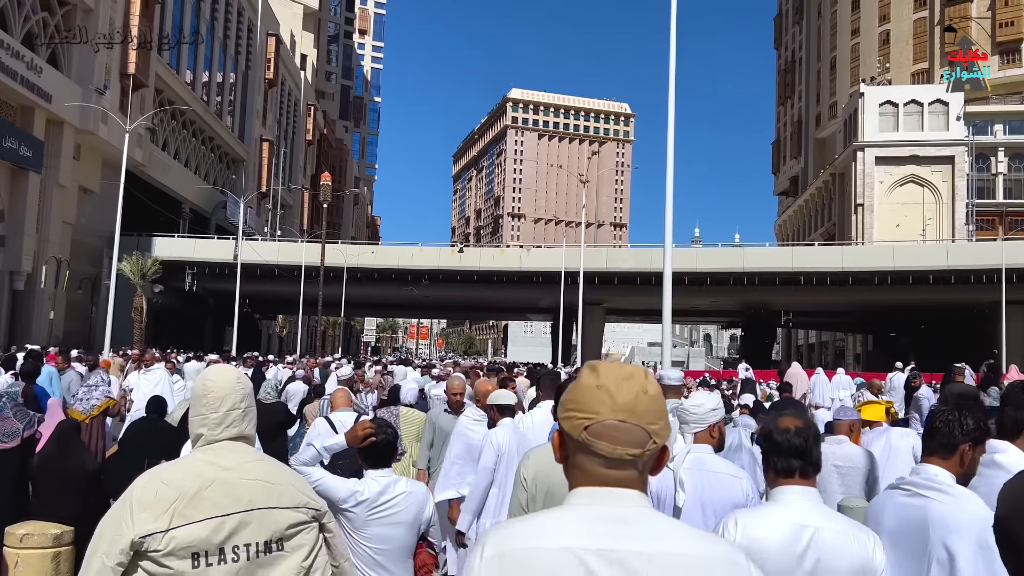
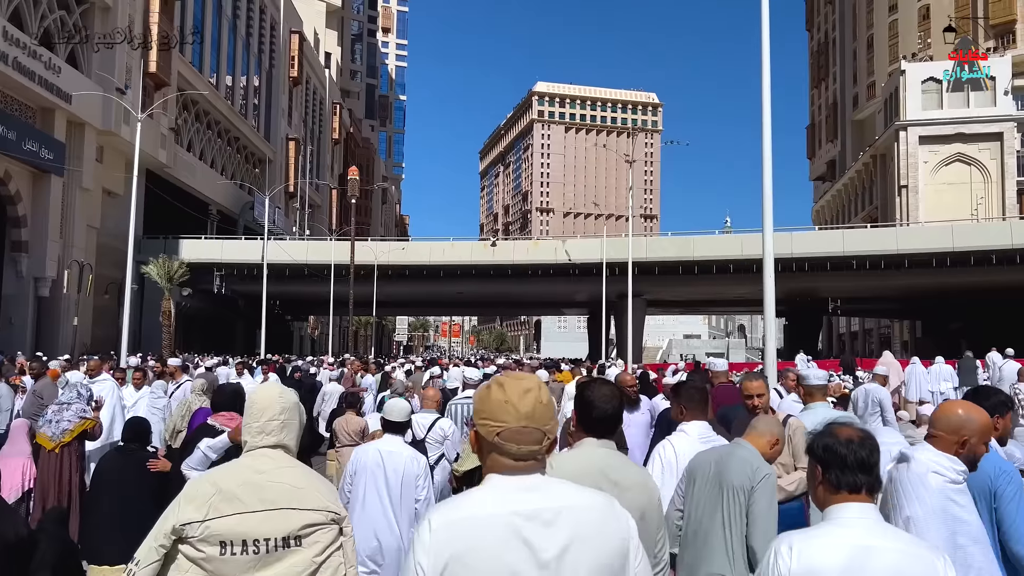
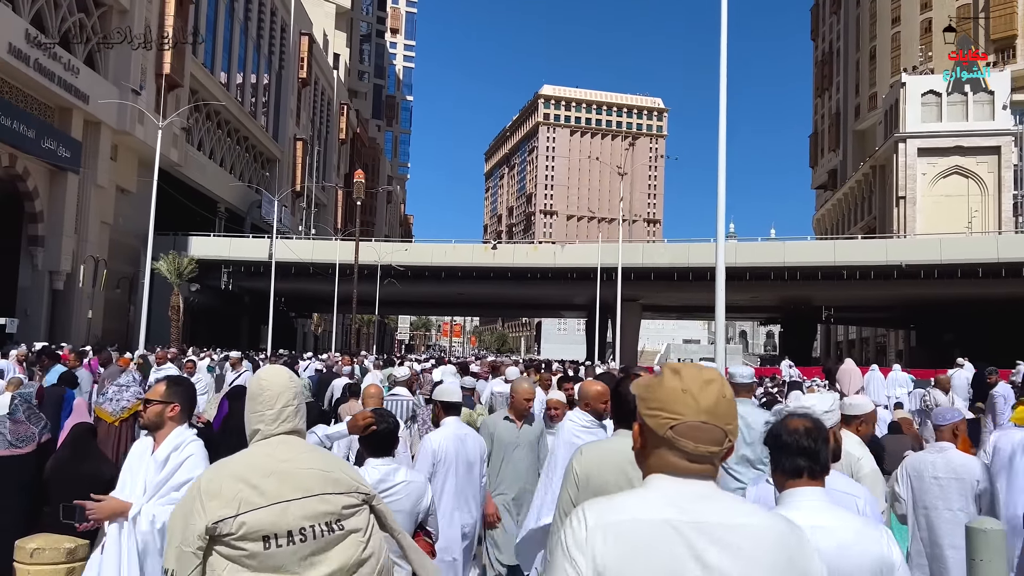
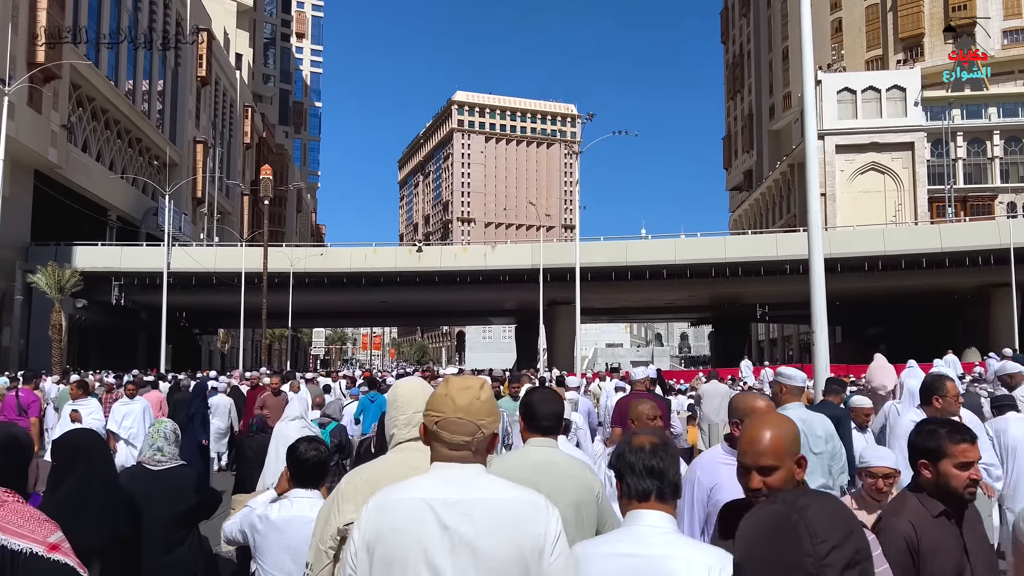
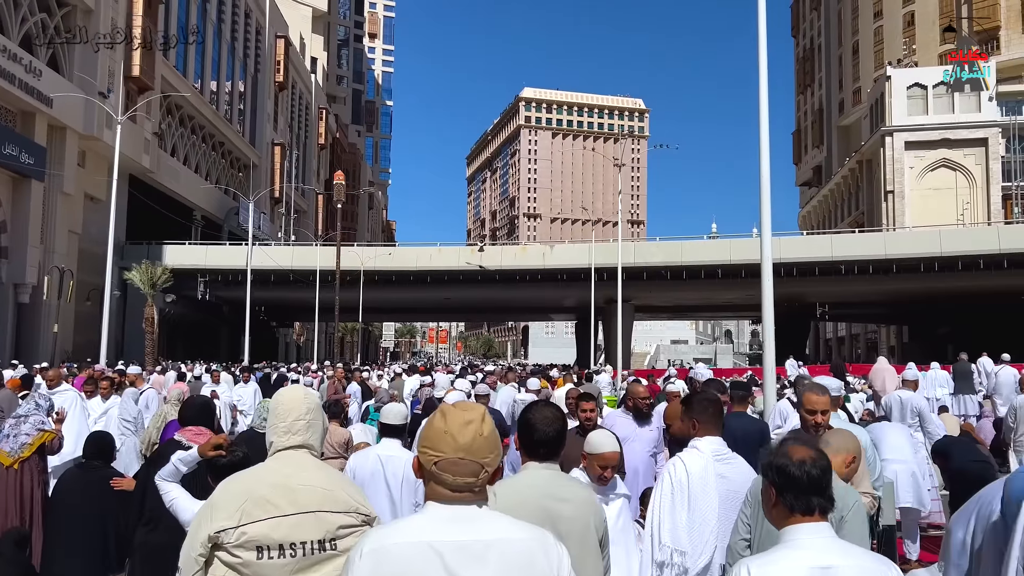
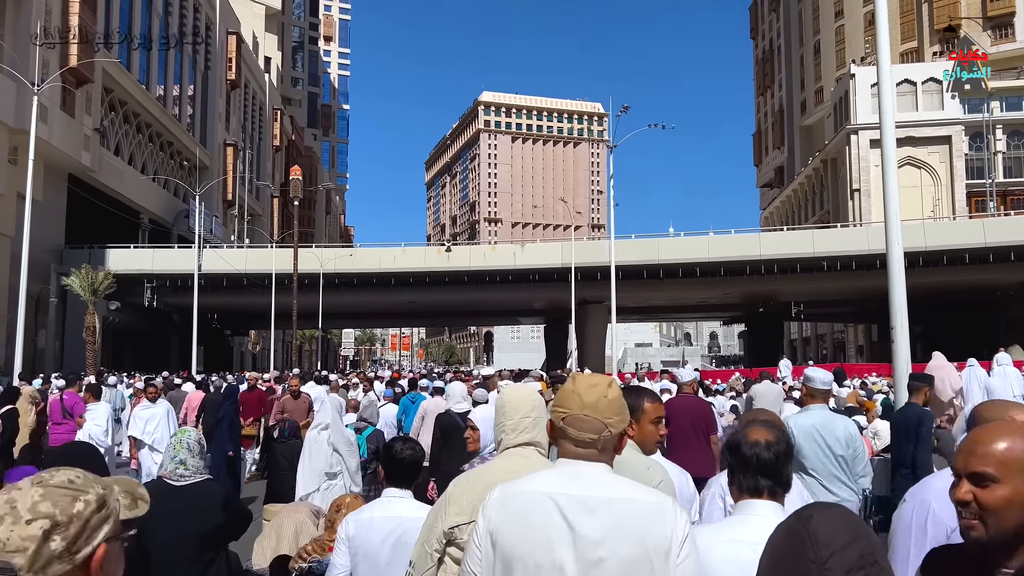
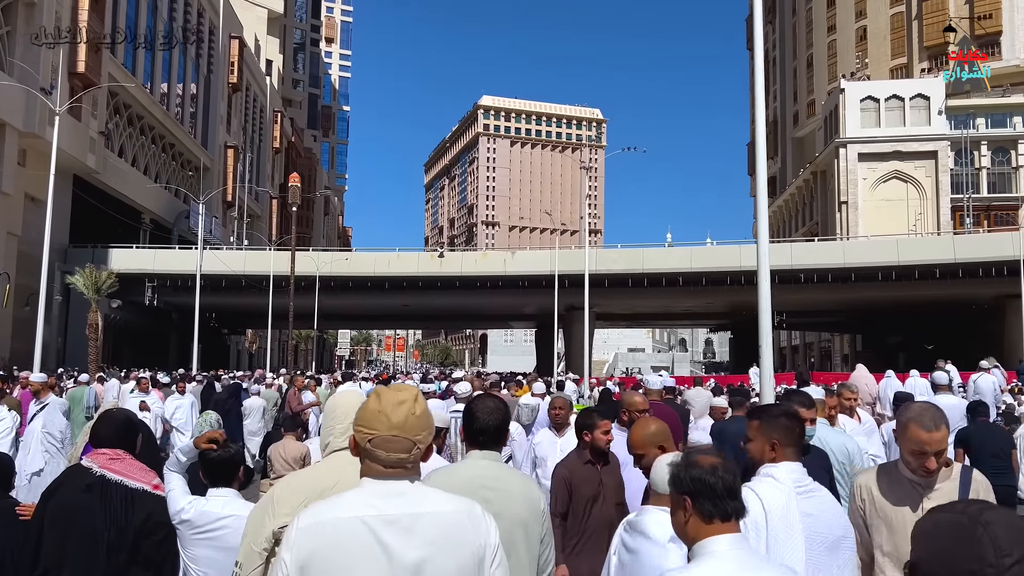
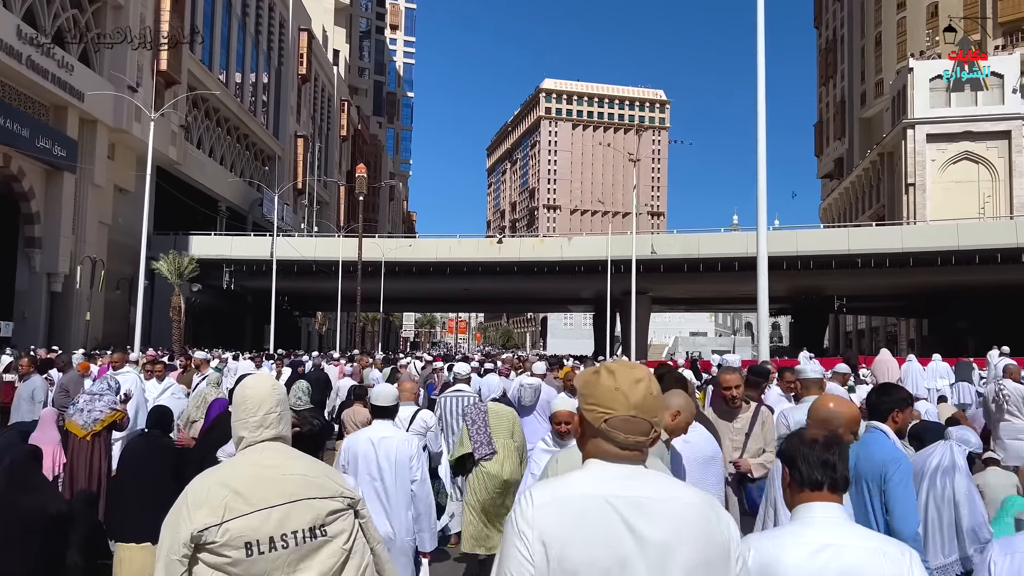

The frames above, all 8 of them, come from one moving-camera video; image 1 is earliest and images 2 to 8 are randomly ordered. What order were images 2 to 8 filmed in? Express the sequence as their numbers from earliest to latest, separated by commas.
3, 8, 2, 5, 7, 4, 6
